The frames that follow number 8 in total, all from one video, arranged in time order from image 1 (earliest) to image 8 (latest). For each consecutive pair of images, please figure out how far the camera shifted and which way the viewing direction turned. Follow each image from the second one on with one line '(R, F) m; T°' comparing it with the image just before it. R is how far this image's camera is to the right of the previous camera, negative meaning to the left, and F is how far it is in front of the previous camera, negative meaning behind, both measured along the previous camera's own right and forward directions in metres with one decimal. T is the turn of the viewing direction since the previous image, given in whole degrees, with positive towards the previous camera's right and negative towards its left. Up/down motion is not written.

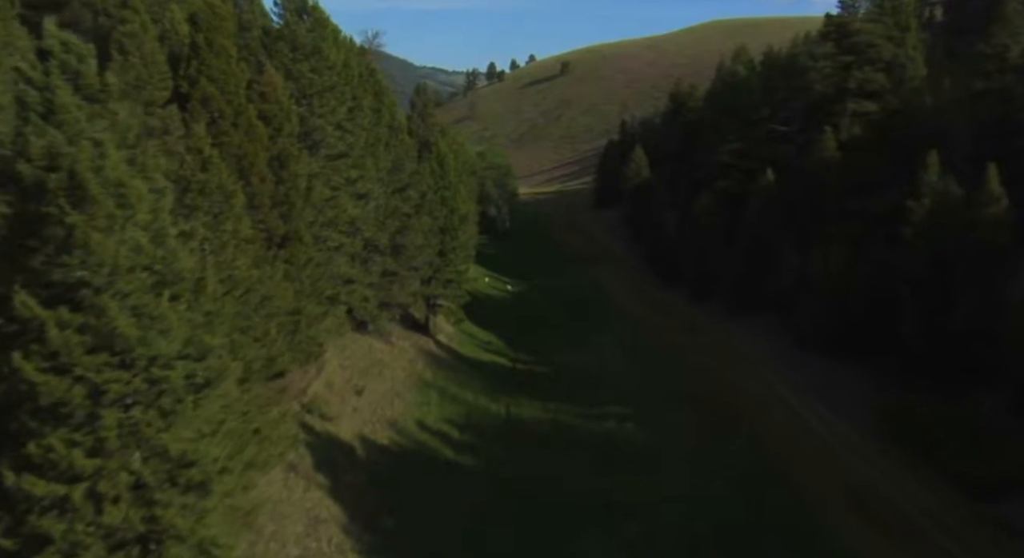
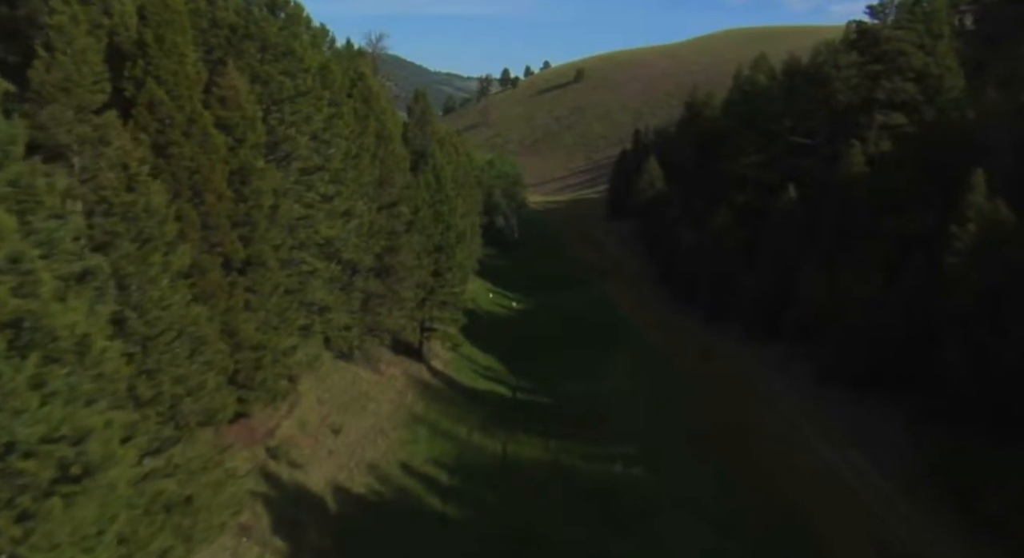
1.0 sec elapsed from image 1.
(+0.5, +3.2) m; -1°
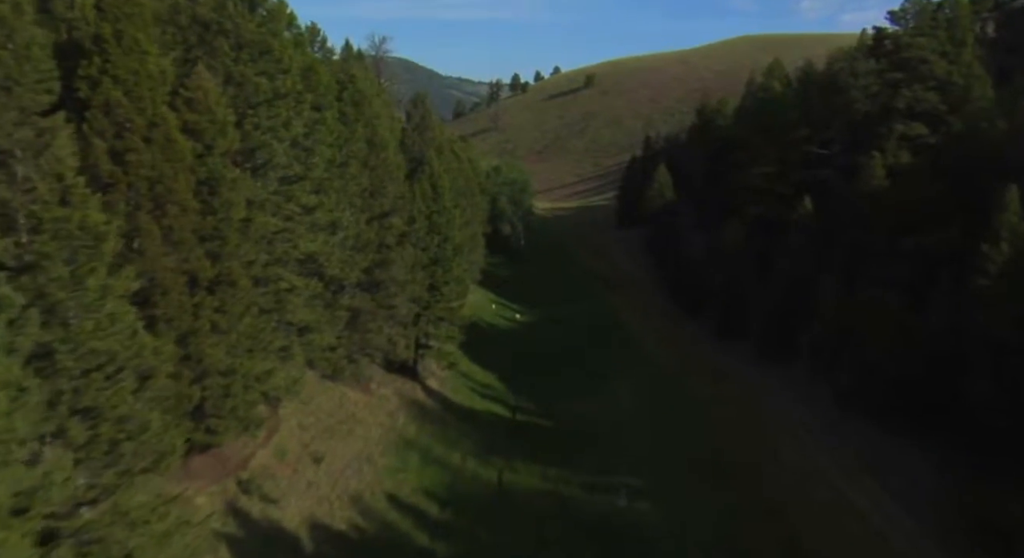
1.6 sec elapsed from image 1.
(+0.3, +2.0) m; -1°
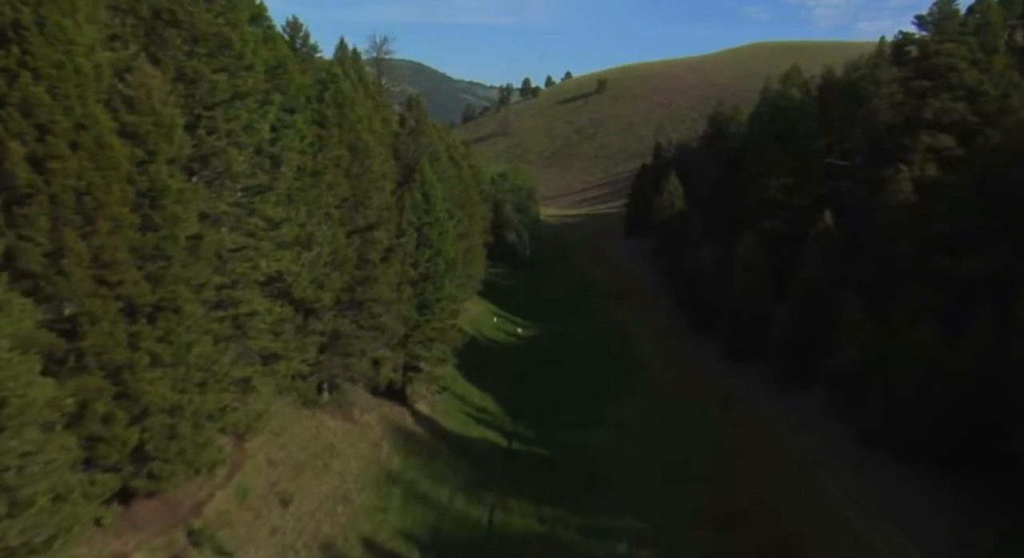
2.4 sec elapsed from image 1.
(+0.4, +2.7) m; -1°
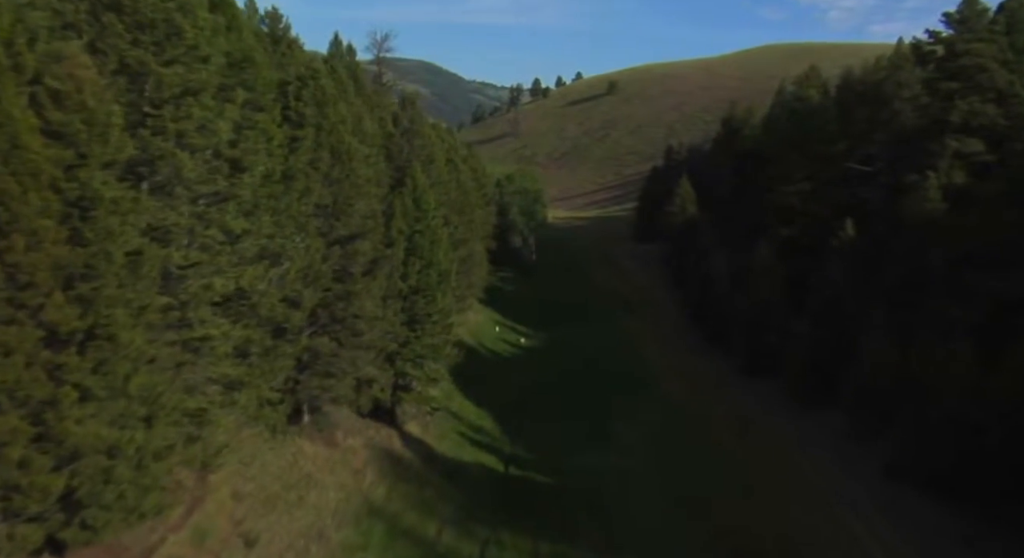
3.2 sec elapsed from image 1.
(+0.4, +2.4) m; -1°
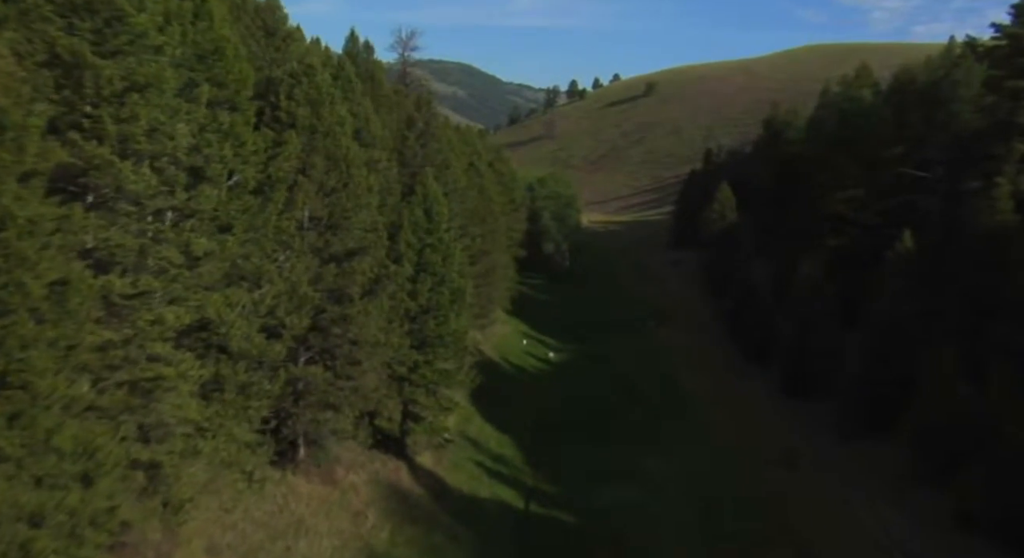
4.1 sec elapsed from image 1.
(+0.5, +3.0) m; -2°
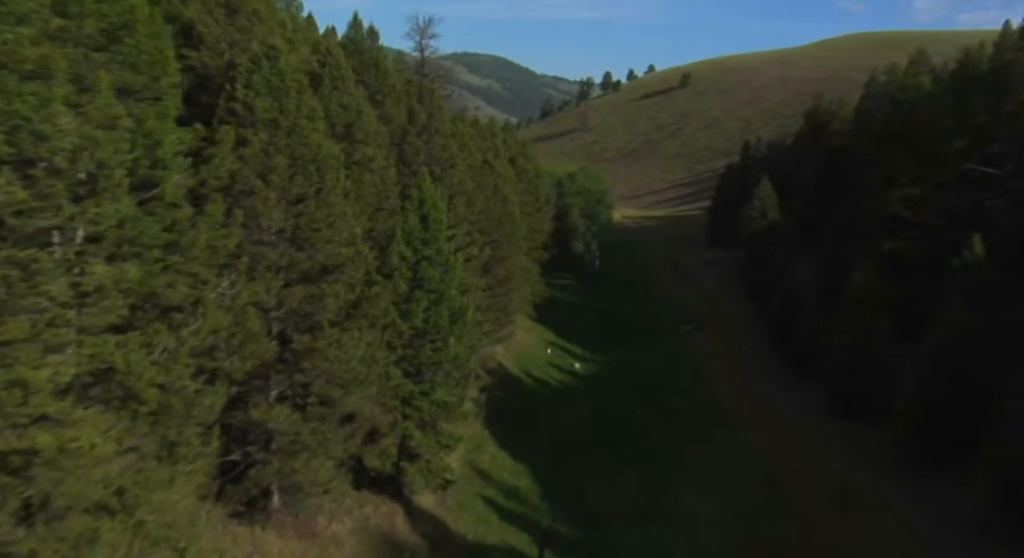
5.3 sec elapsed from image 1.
(+0.6, +3.8) m; -2°
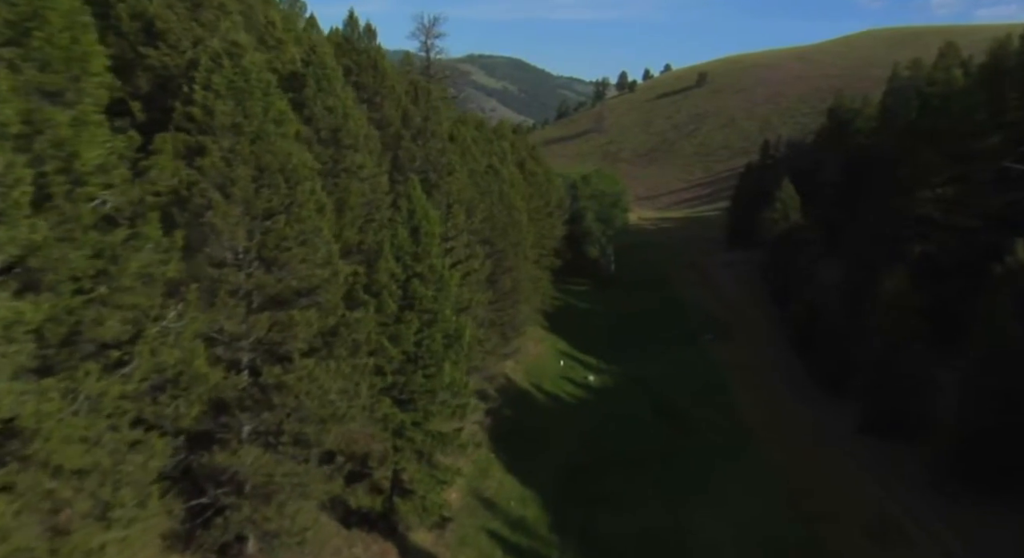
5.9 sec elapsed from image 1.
(+0.4, +2.2) m; -1°
